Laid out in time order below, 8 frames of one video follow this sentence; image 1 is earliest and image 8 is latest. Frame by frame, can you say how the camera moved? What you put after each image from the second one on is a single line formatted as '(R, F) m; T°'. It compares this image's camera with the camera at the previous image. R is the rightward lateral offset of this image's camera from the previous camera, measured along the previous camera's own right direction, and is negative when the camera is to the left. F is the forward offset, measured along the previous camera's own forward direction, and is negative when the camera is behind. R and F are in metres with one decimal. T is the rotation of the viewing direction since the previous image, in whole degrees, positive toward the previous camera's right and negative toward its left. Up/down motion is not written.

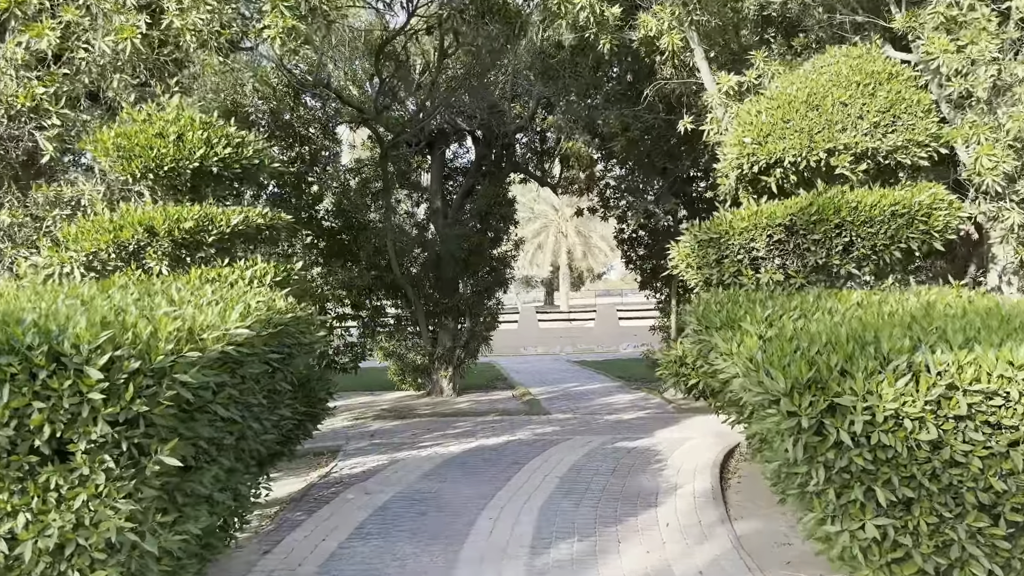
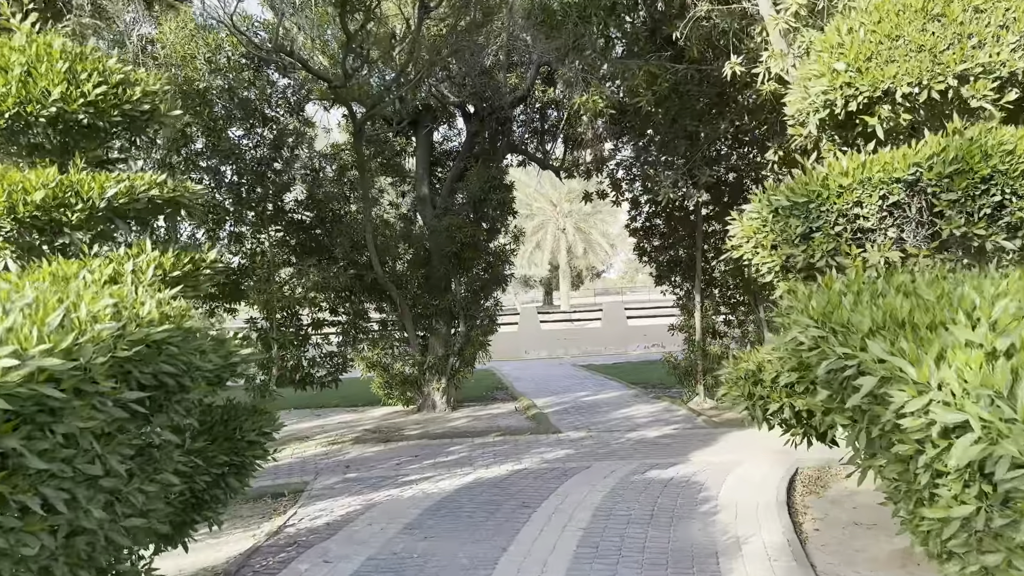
(0.0, +1.3) m; 0°
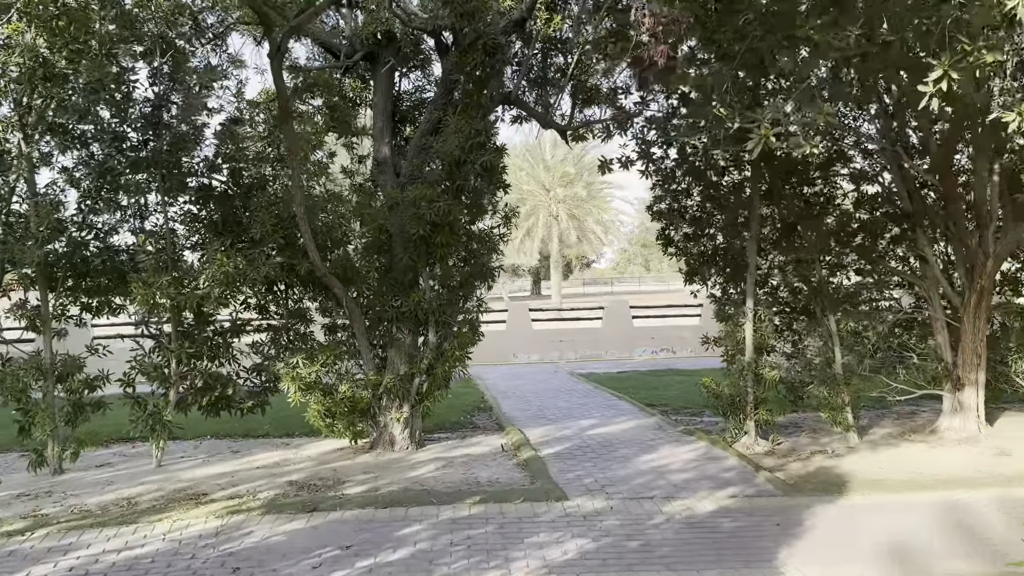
(0.0, +2.3) m; +1°
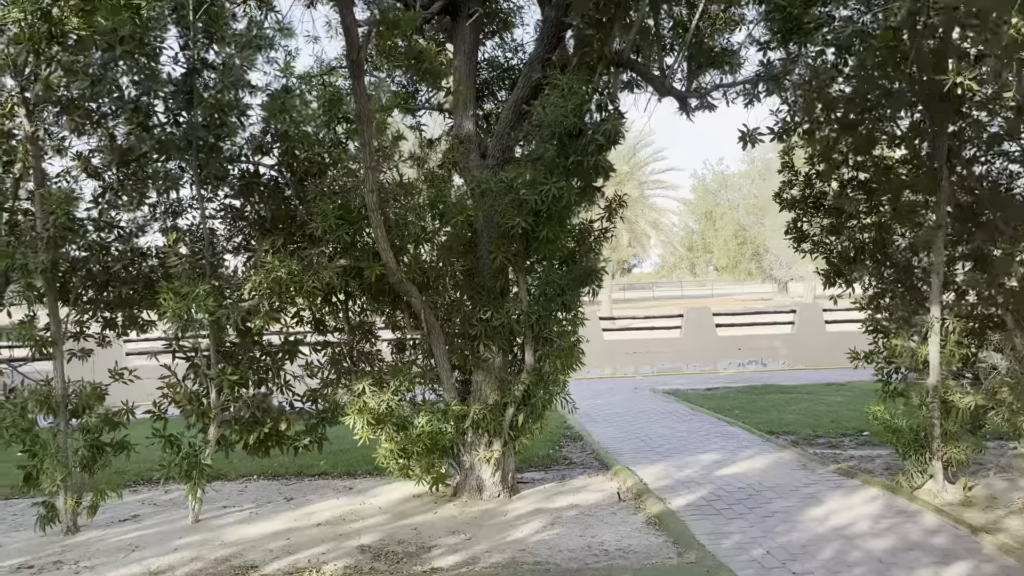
(-0.5, +1.3) m; -2°
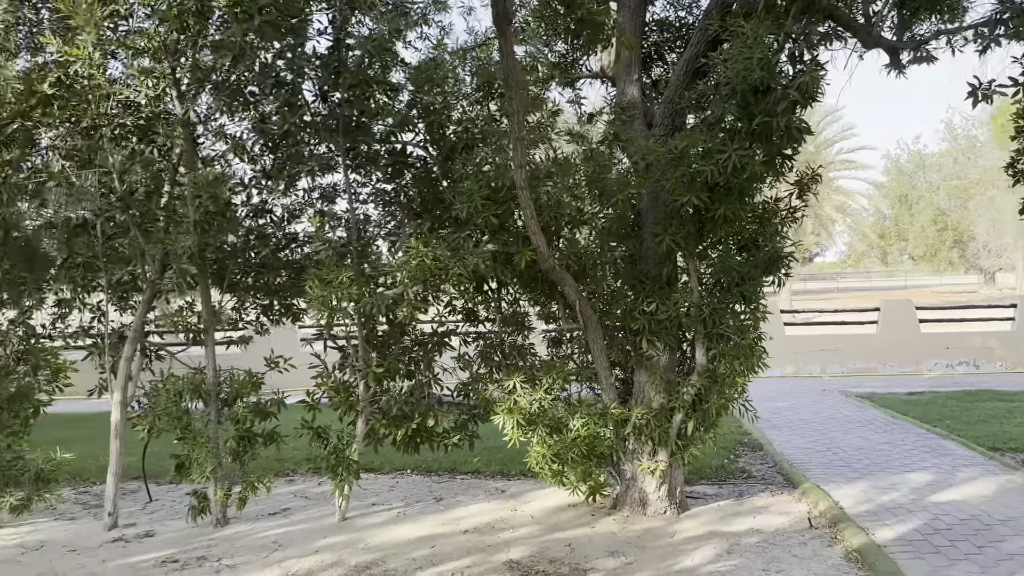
(0.0, +0.6) m; -12°
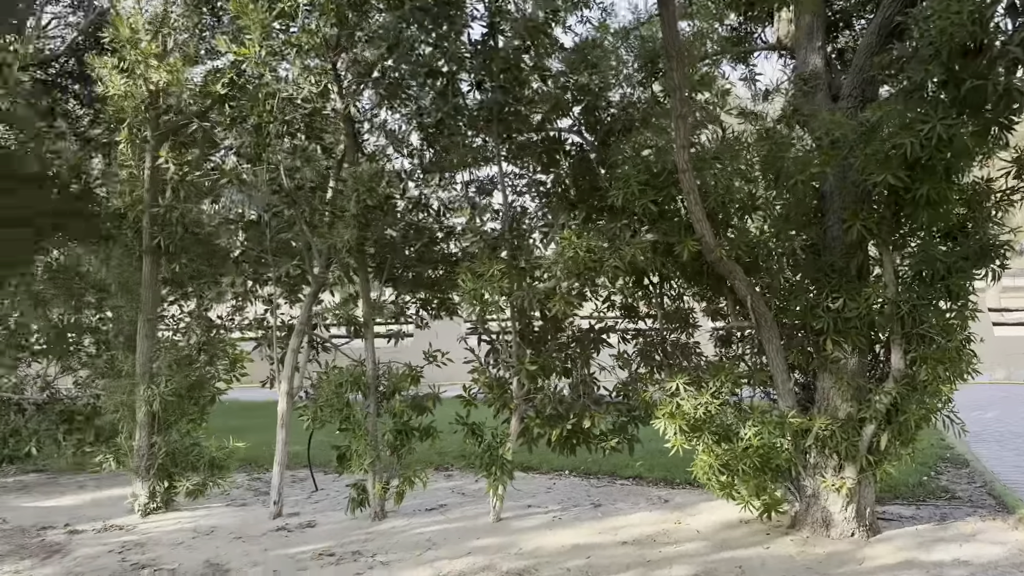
(0.0, +0.3) m; -12°
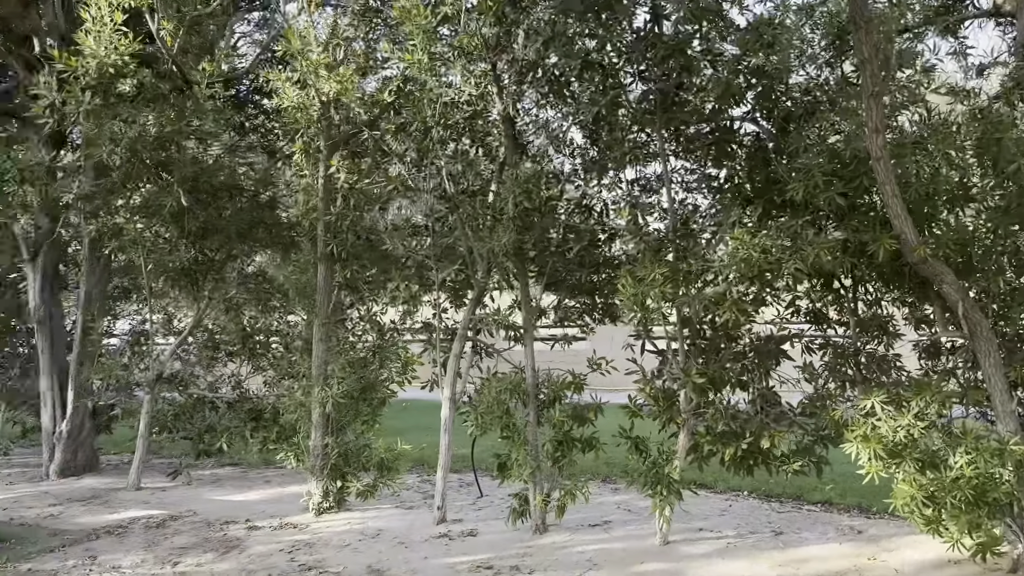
(+0.1, +0.2) m; -12°
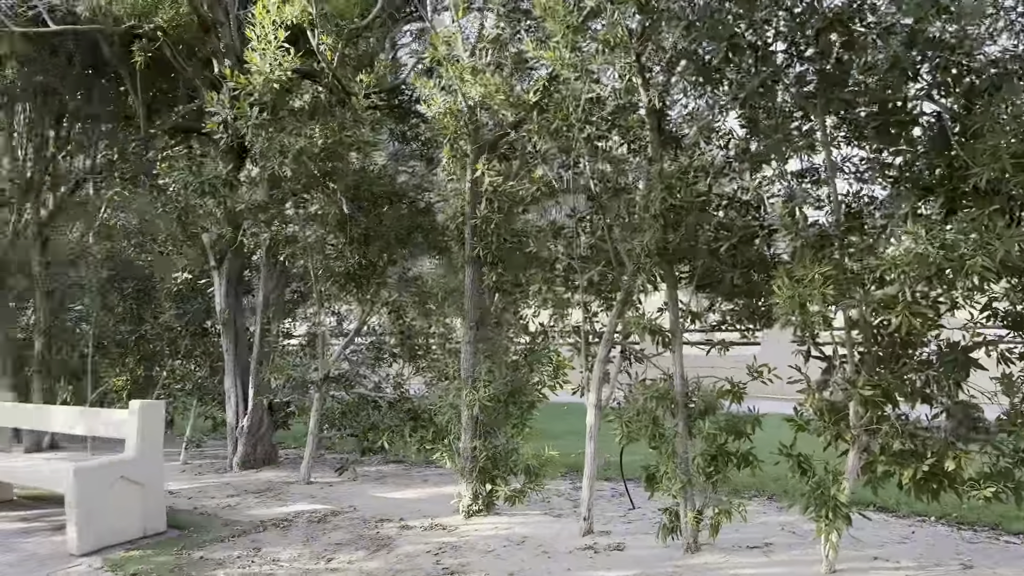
(+0.1, +0.1) m; -12°
